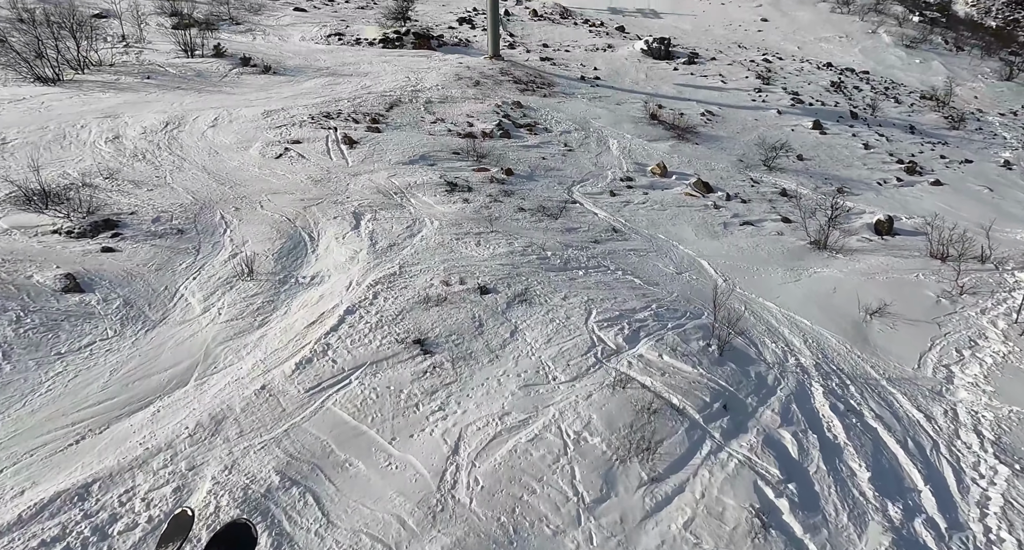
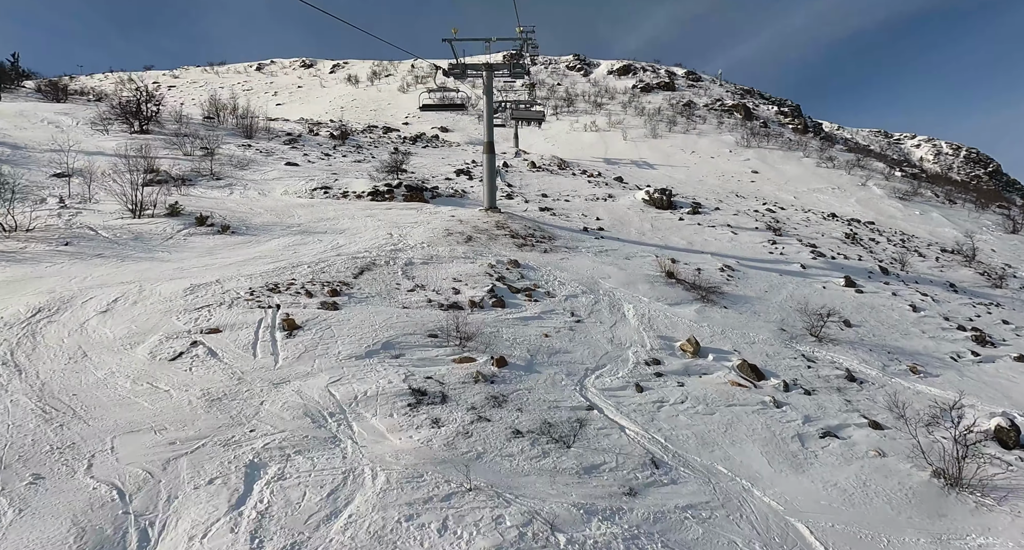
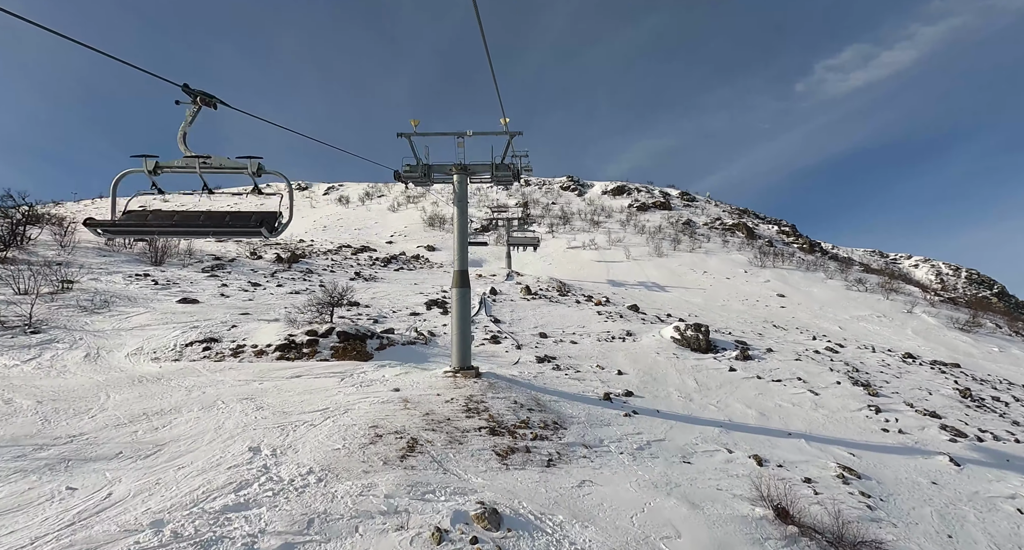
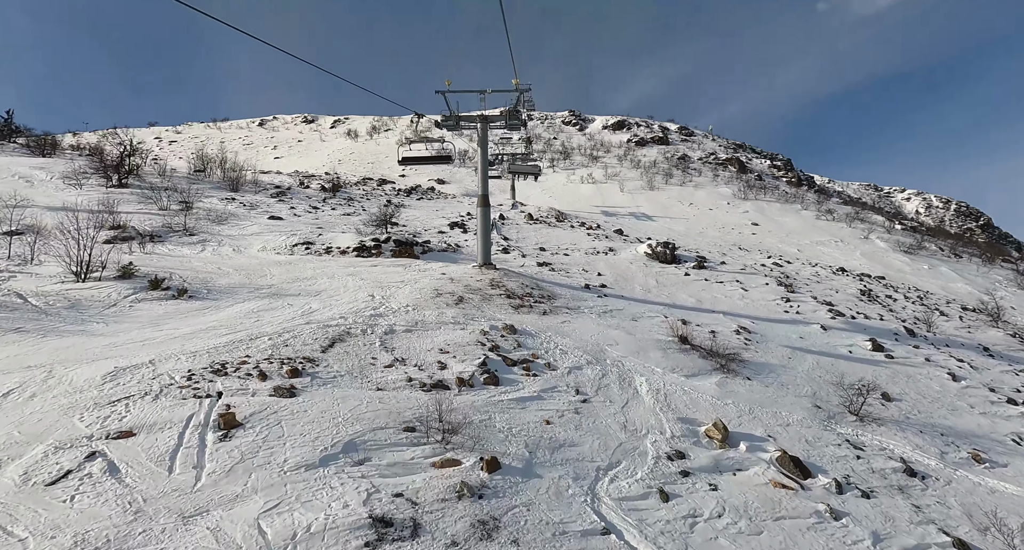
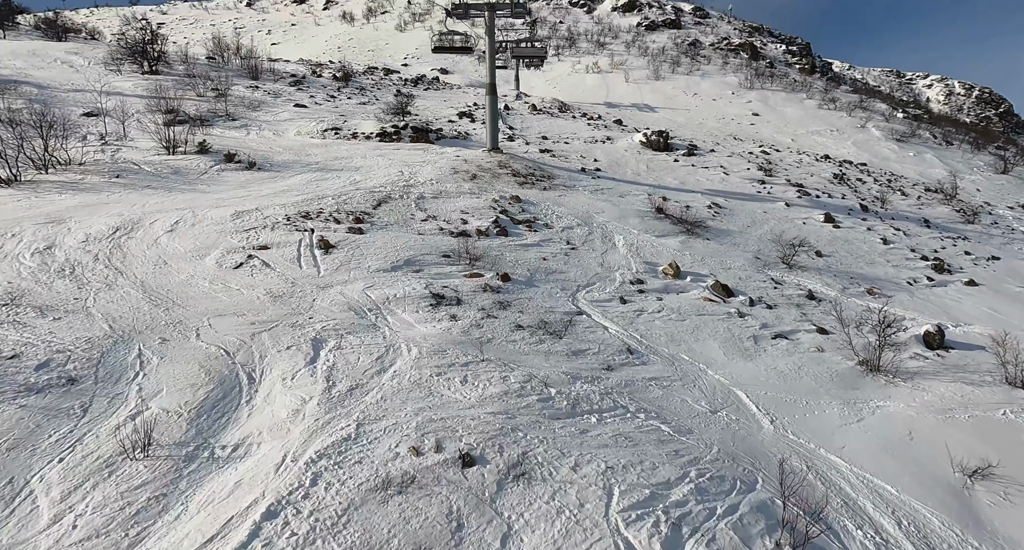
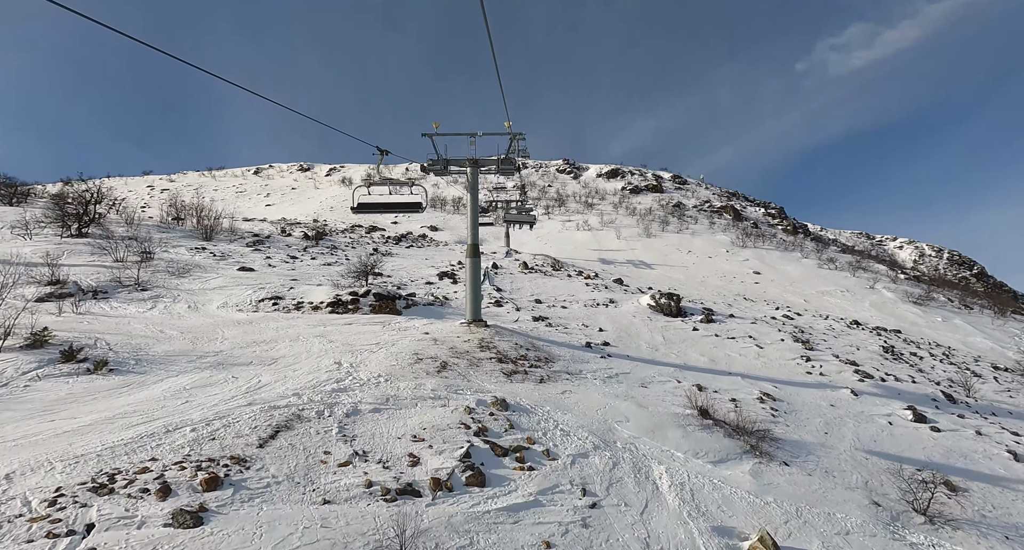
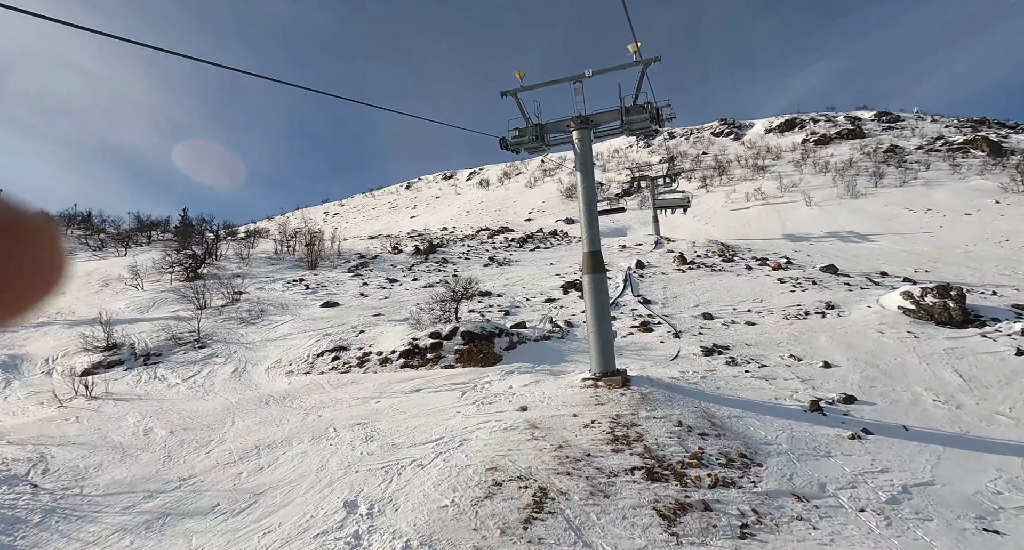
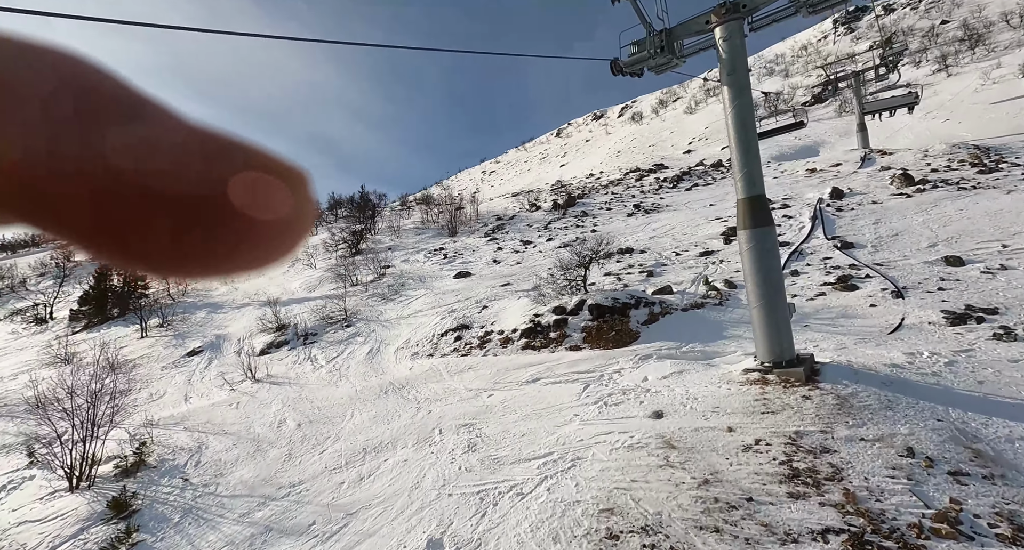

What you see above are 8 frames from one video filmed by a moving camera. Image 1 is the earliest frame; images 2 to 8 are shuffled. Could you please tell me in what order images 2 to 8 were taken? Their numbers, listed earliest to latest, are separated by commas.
5, 2, 4, 6, 3, 7, 8
